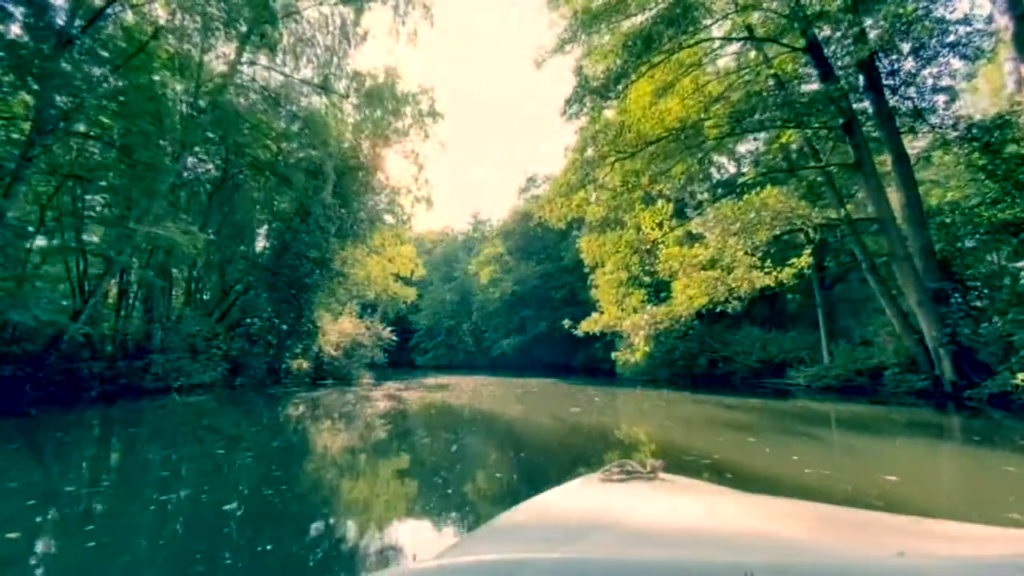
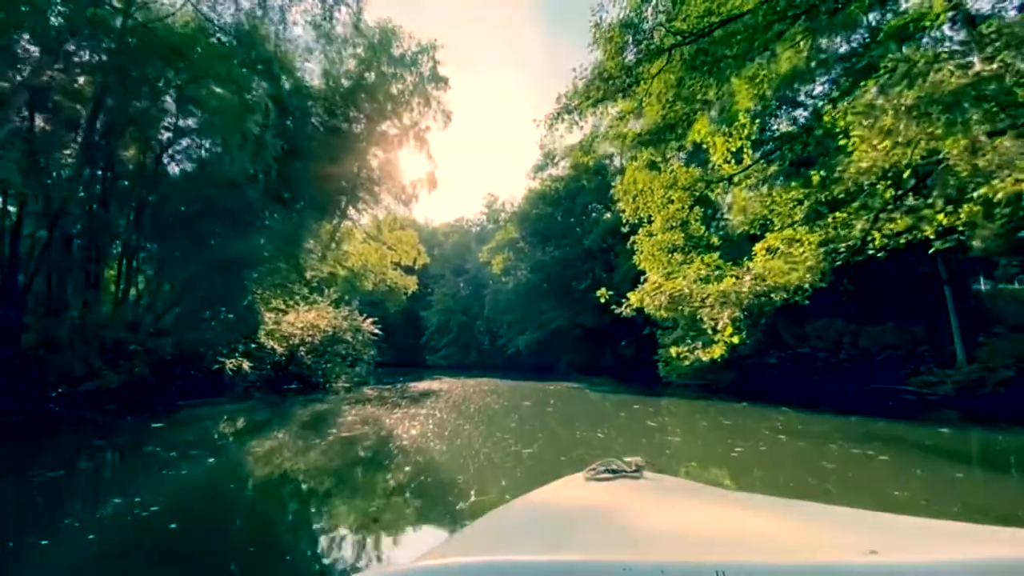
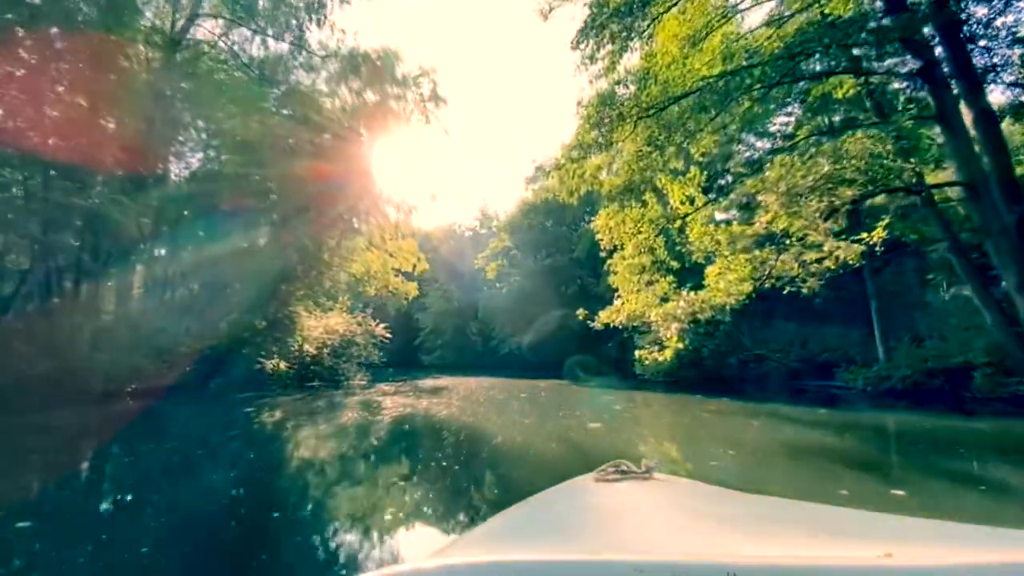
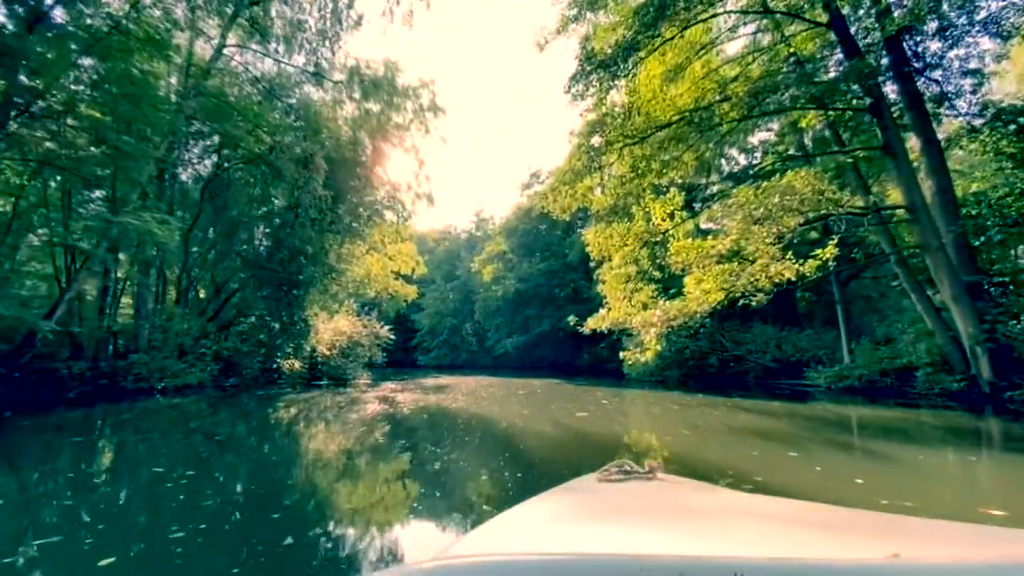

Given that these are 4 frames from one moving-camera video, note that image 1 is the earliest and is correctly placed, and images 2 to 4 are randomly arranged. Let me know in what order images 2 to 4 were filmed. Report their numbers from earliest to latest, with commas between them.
4, 3, 2
